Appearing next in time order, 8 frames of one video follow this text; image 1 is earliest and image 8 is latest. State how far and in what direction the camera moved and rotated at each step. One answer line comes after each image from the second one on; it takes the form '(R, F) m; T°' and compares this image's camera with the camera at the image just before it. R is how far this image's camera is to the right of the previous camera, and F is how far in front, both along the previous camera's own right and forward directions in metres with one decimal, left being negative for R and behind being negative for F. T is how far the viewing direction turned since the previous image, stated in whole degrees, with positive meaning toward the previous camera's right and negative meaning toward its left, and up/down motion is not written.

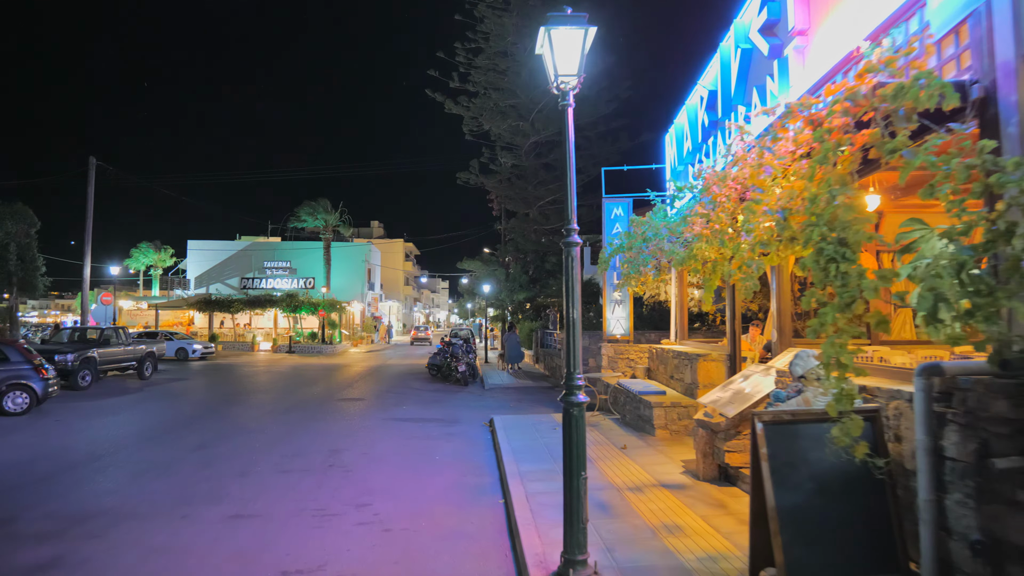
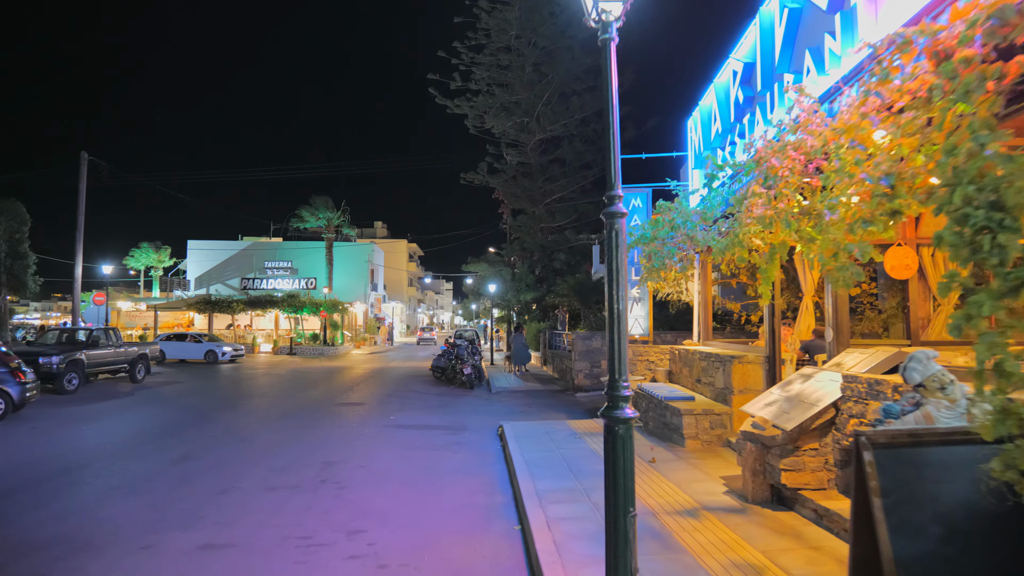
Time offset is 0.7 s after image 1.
(-0.1, +0.8) m; 0°
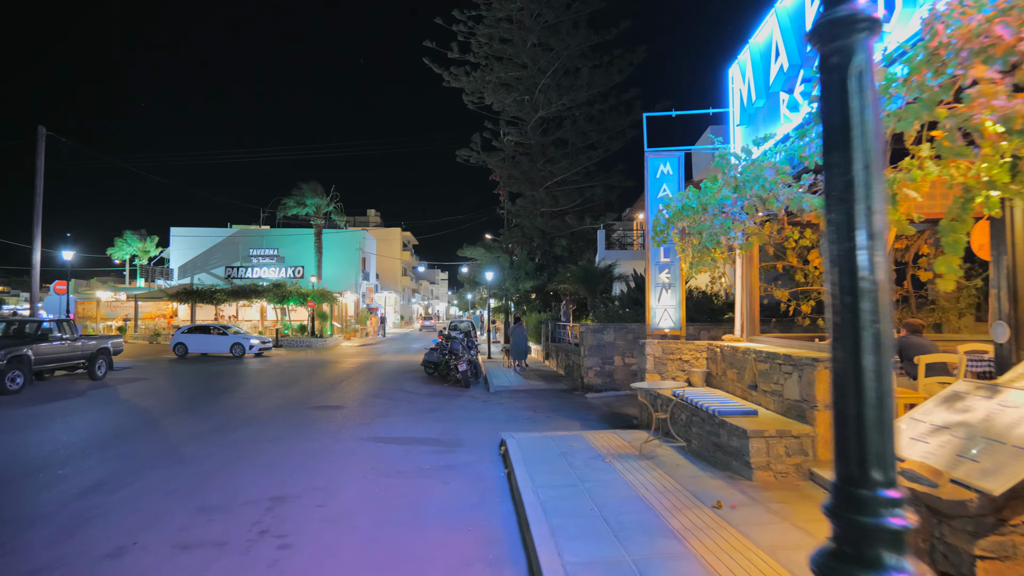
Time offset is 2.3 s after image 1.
(-0.1, +1.9) m; 0°
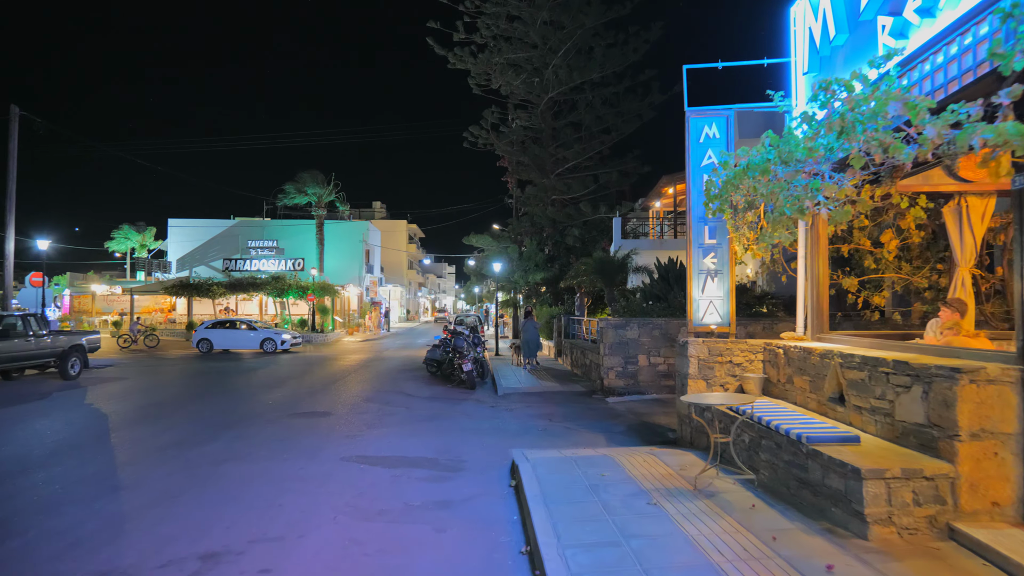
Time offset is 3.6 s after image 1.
(-0.1, +1.5) m; -1°
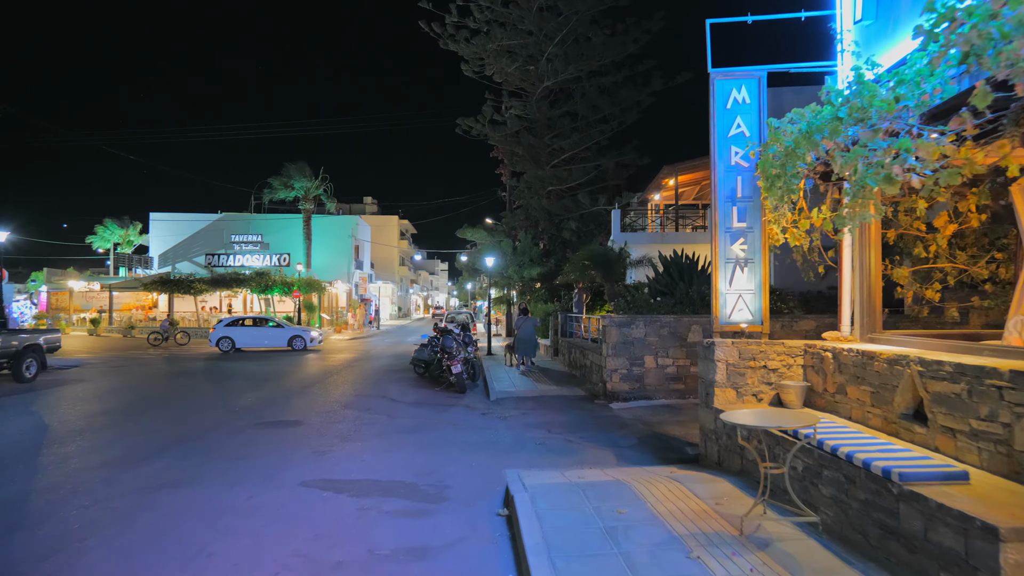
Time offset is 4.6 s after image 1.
(0.0, +1.1) m; +1°
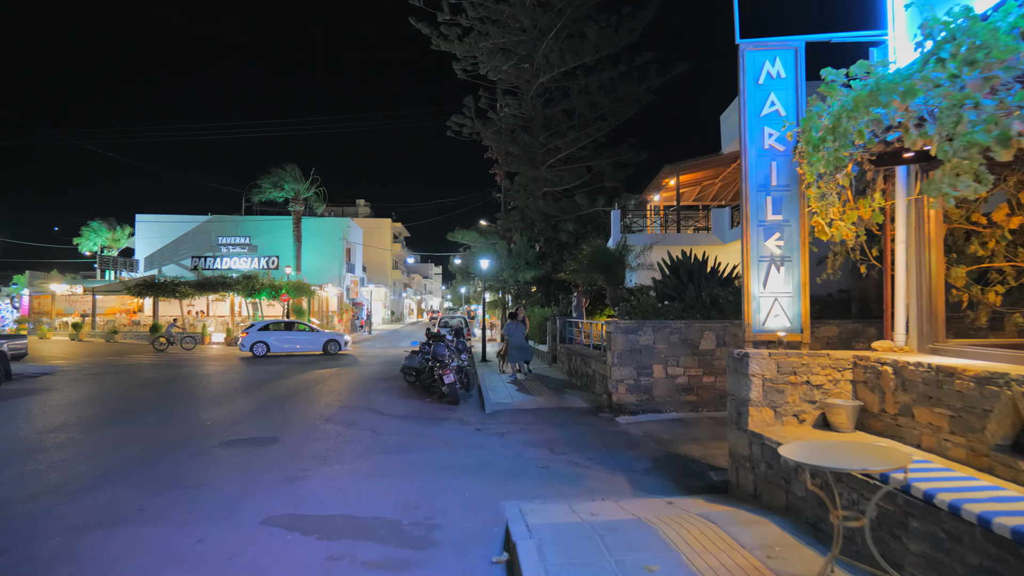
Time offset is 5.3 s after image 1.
(-0.1, +0.9) m; +1°
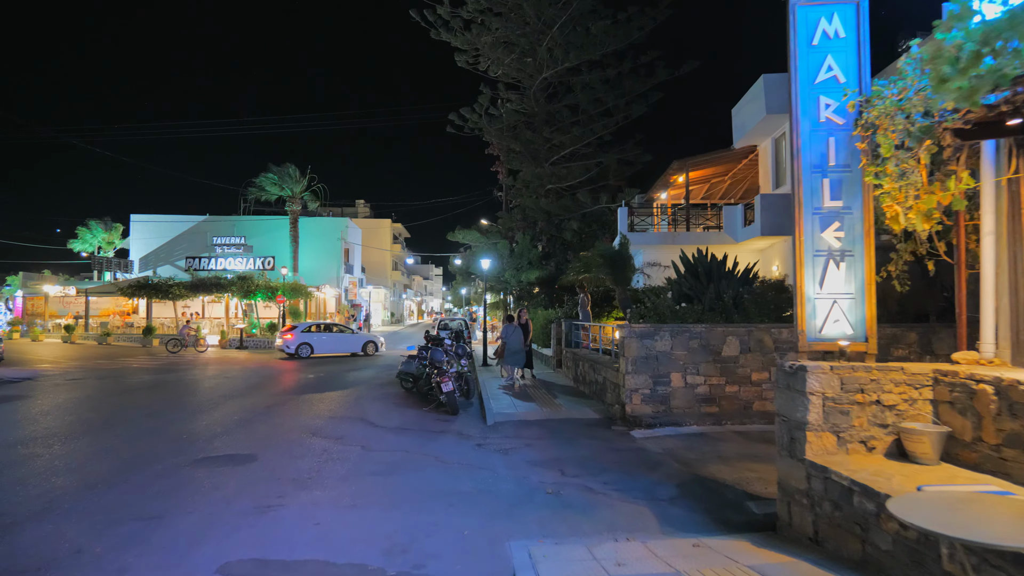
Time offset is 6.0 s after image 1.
(0.0, +0.9) m; 0°
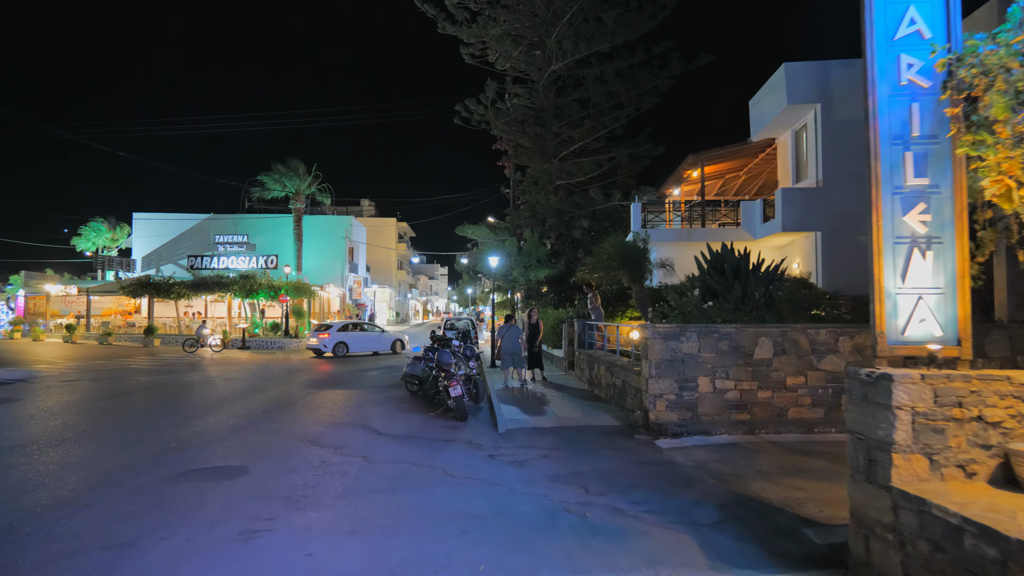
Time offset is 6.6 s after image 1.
(-0.1, +0.7) m; 0°
